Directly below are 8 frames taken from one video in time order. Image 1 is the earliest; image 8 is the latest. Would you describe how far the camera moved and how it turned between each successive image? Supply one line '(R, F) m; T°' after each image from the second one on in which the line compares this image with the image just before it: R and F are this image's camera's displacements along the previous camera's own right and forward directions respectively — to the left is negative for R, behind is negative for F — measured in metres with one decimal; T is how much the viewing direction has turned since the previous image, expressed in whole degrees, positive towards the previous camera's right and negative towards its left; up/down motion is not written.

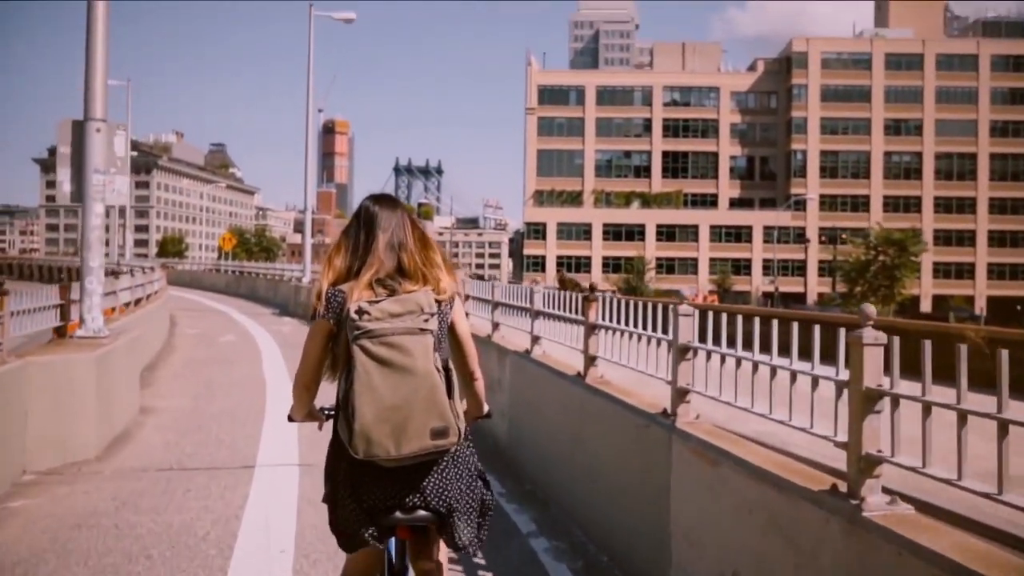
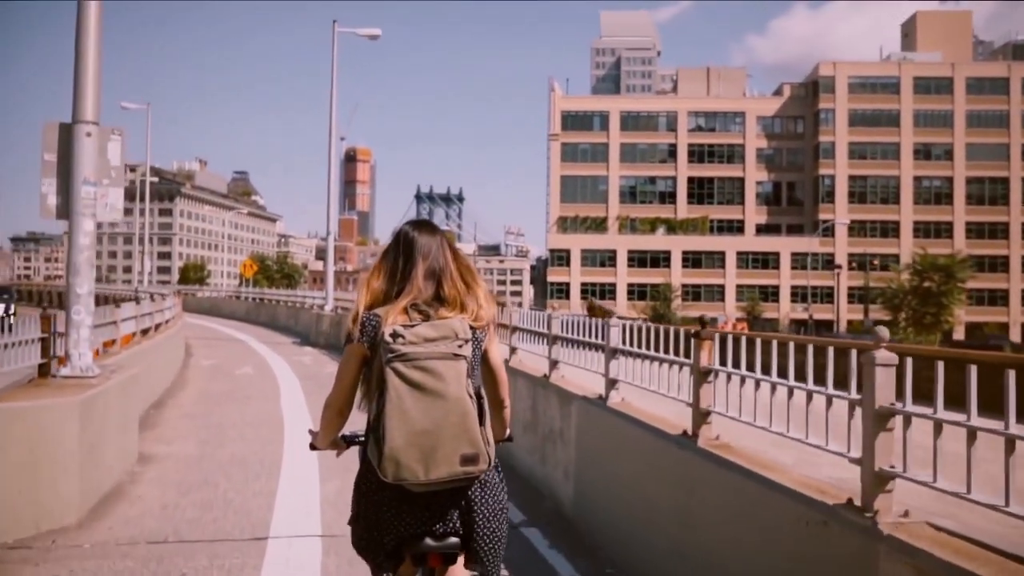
(-0.2, +0.8) m; -1°
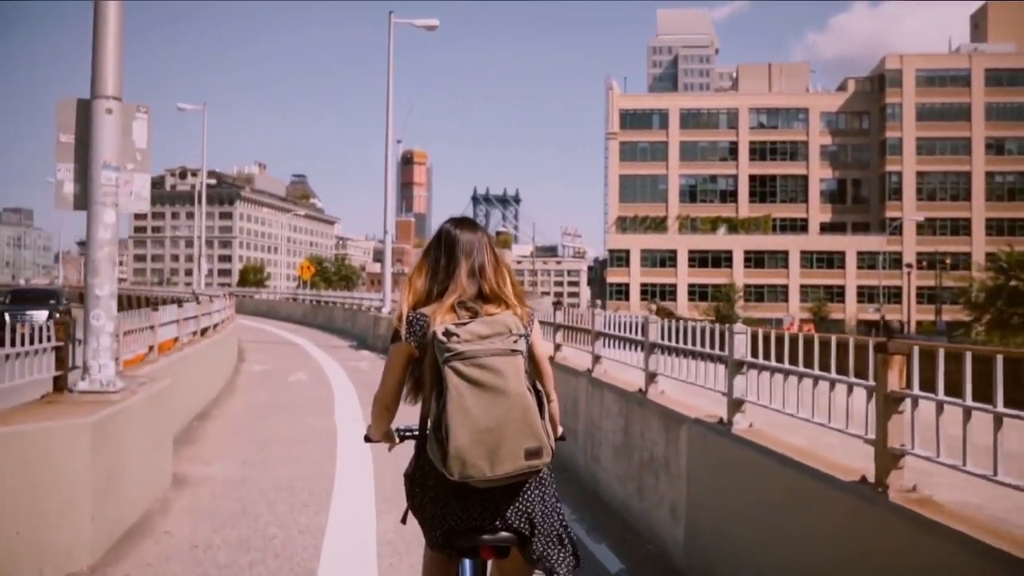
(-0.1, +0.7) m; -4°
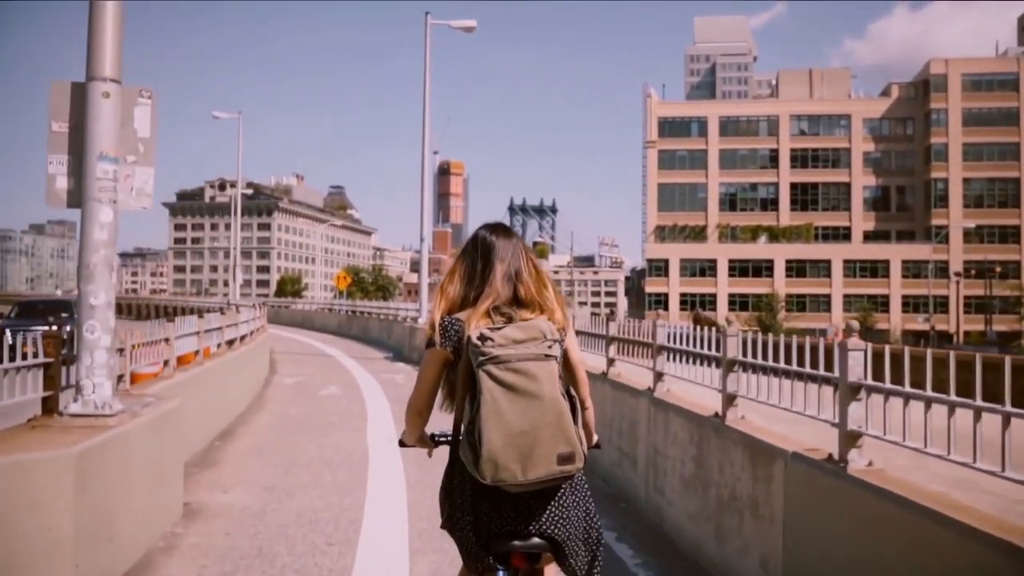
(-0.1, +0.5) m; -2°
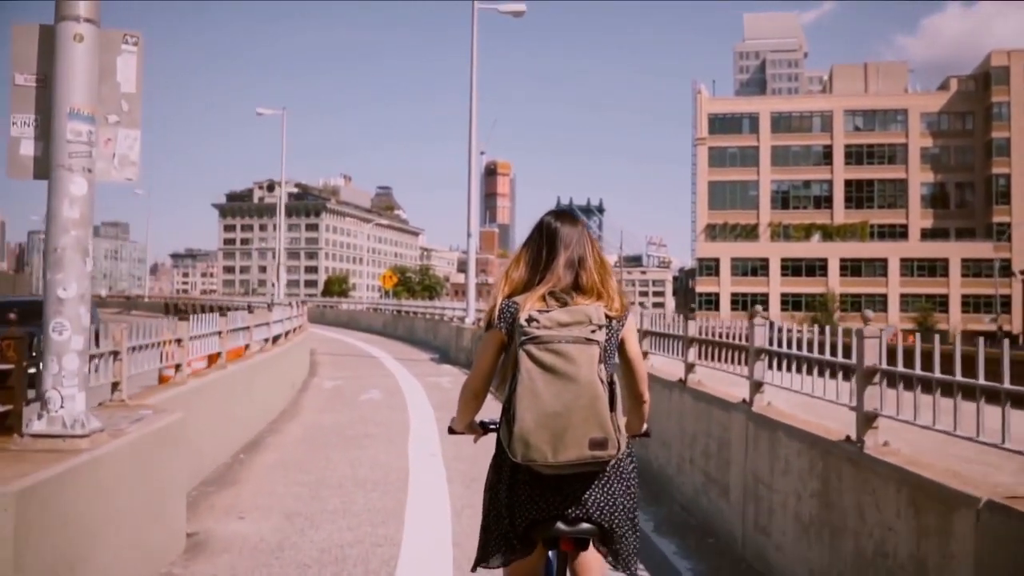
(-0.1, +0.7) m; -3°
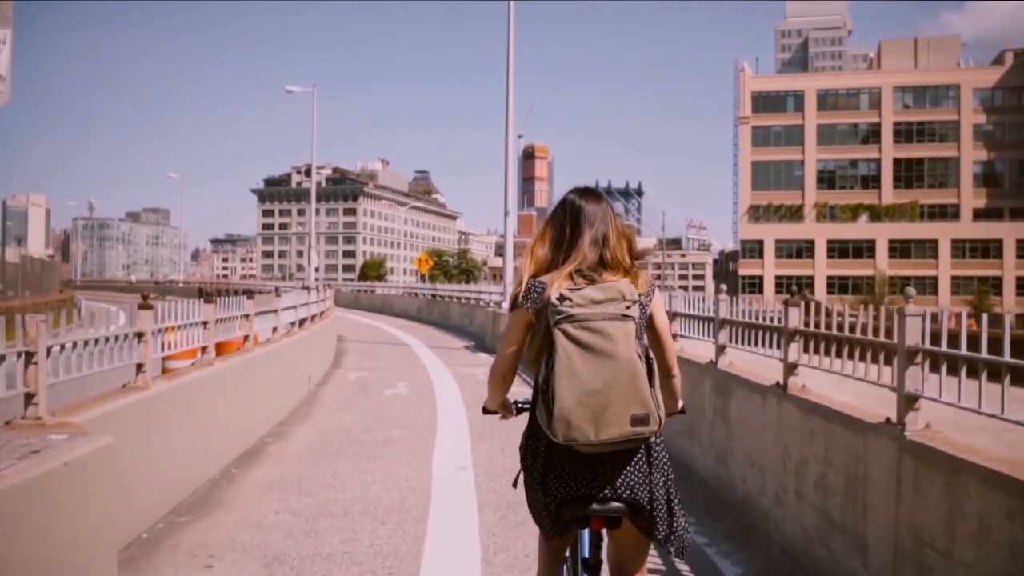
(0.0, +0.9) m; -2°
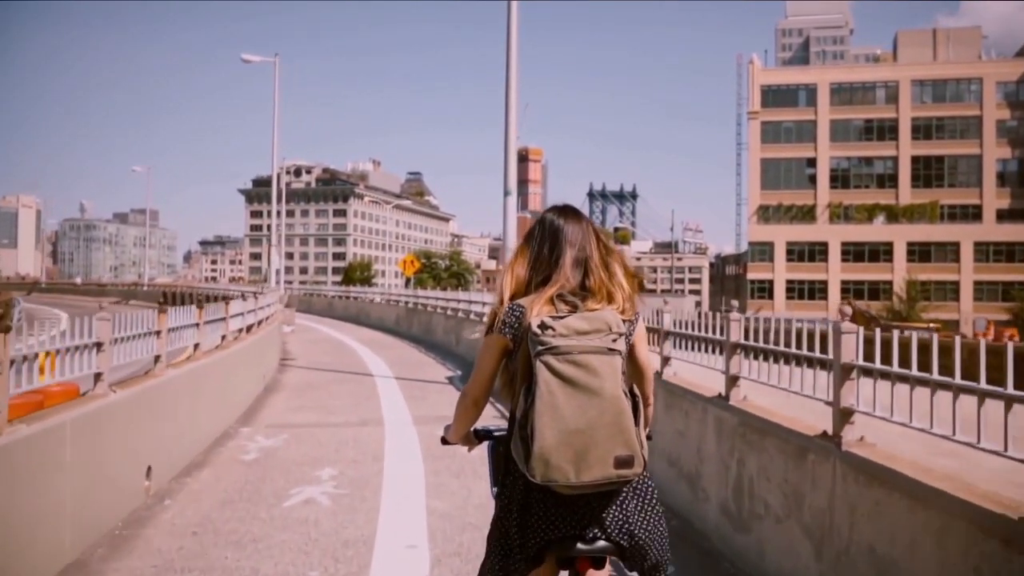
(-0.1, +3.3) m; 0°
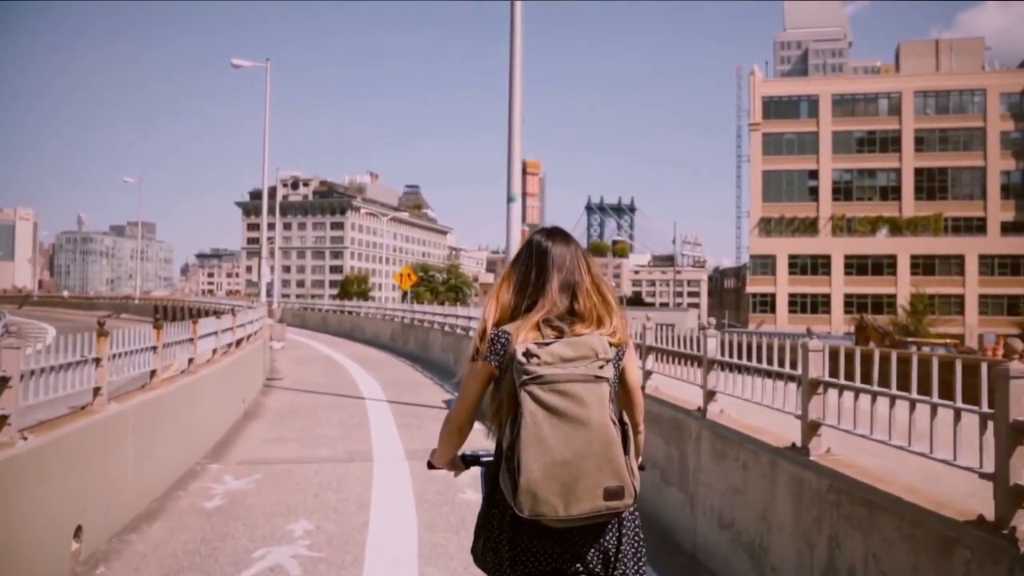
(-0.1, +0.7) m; 0°
